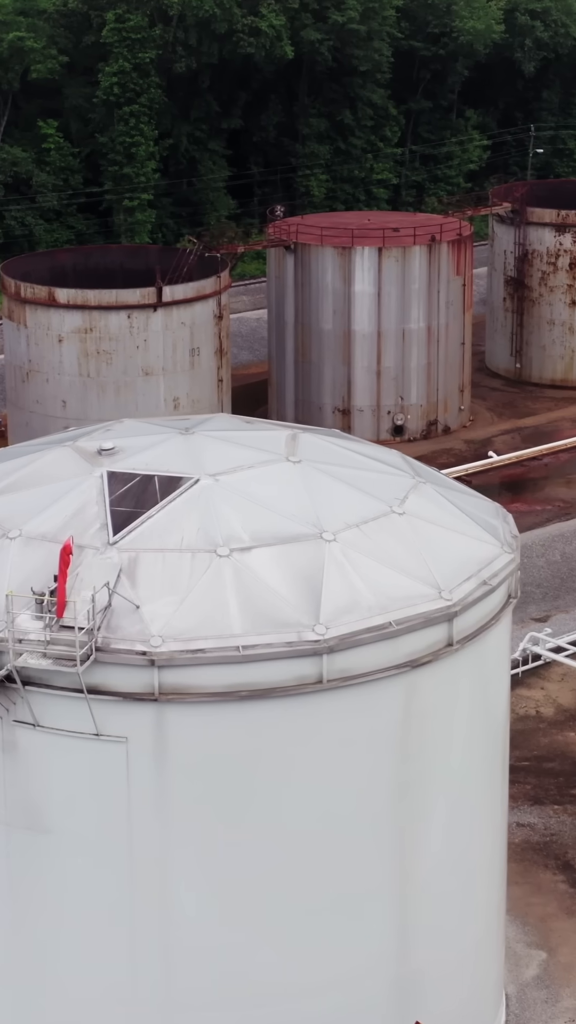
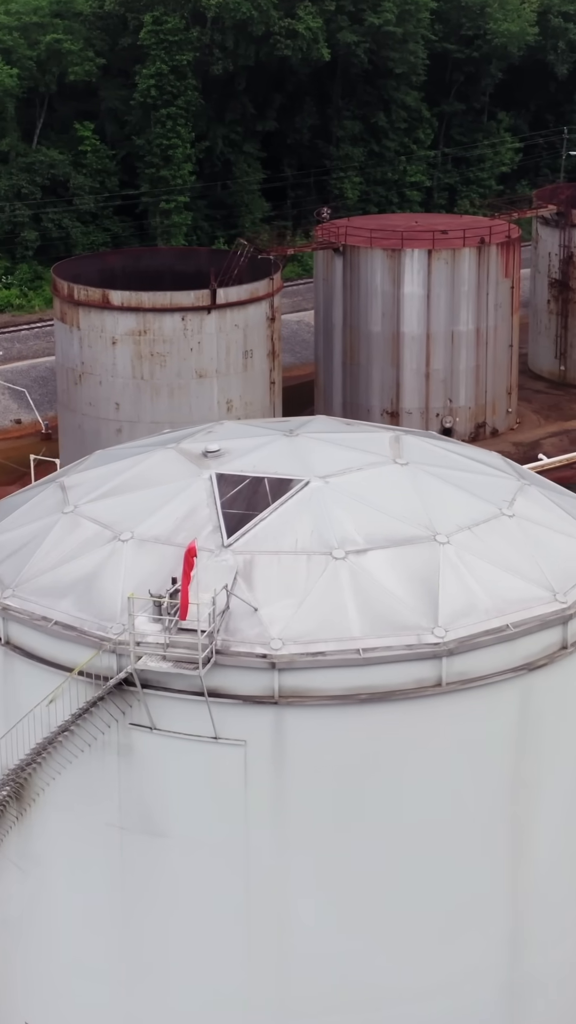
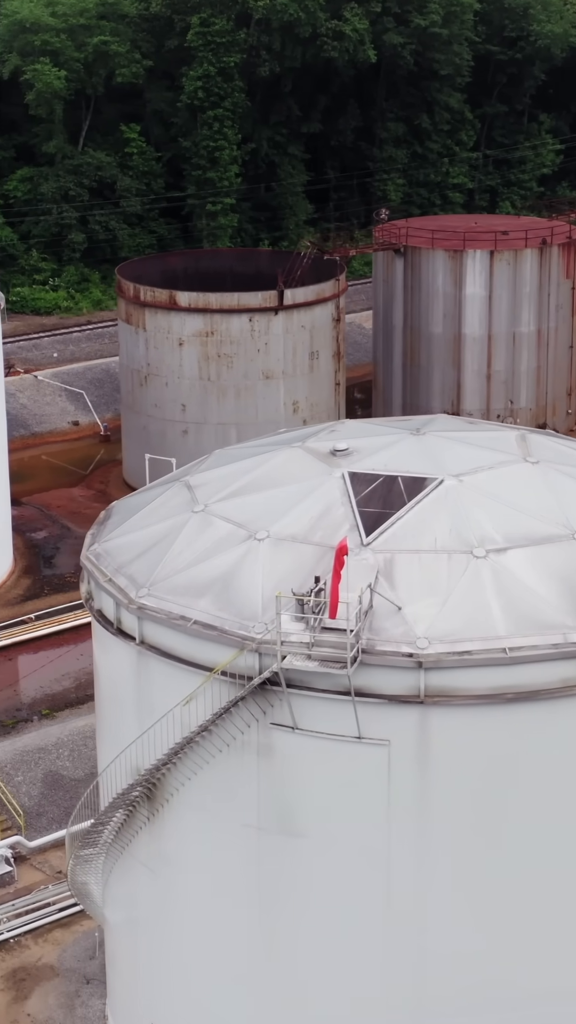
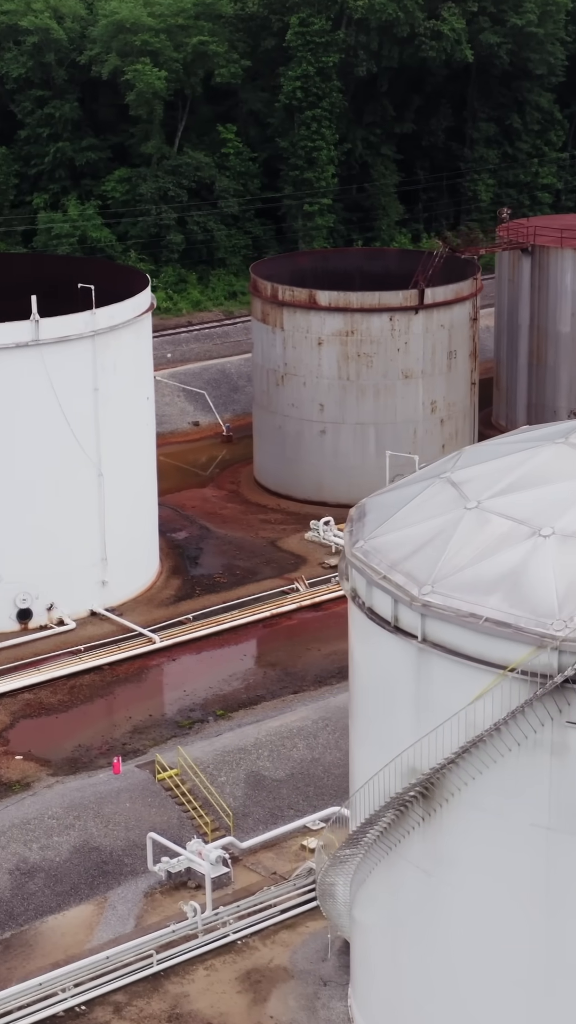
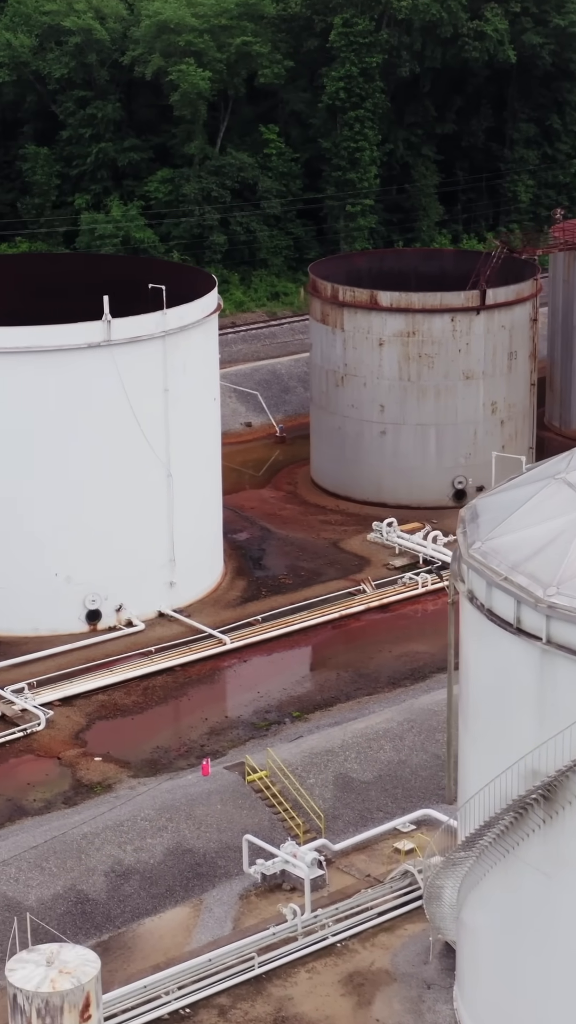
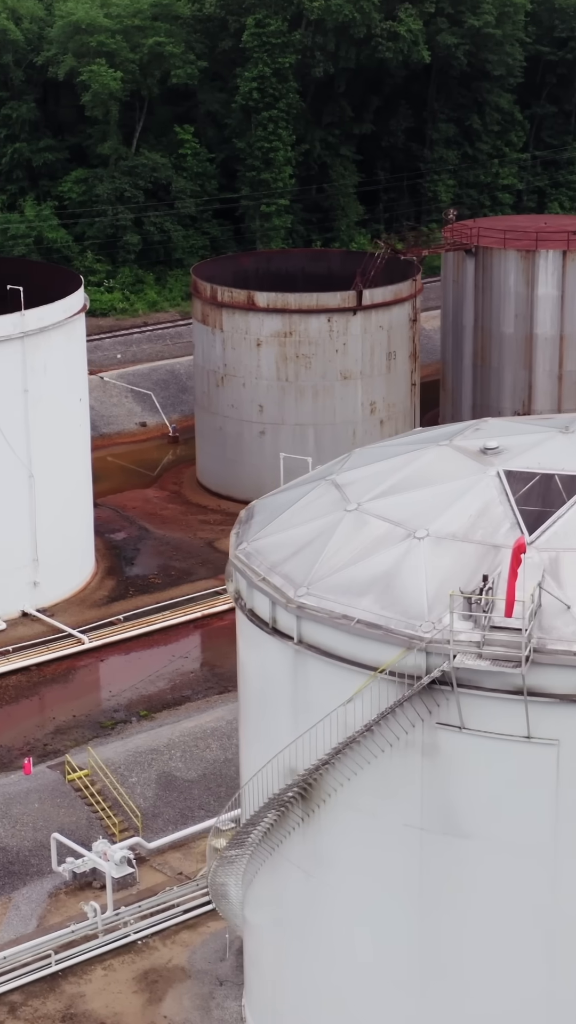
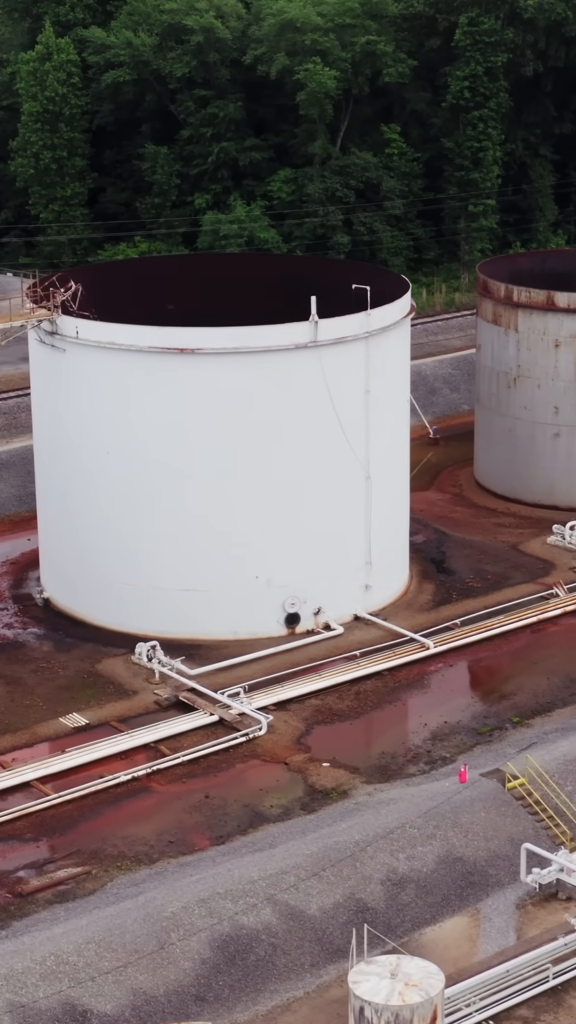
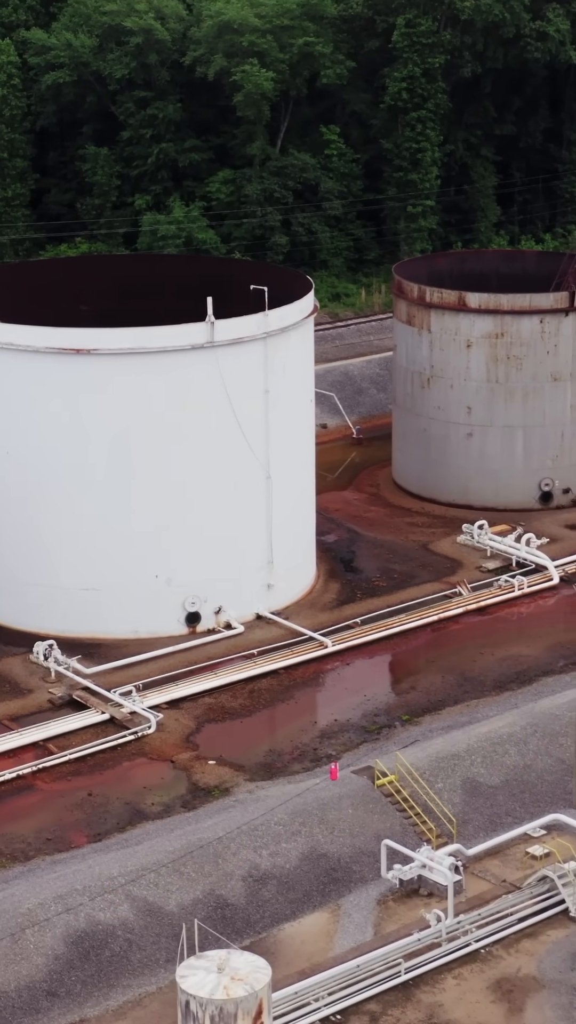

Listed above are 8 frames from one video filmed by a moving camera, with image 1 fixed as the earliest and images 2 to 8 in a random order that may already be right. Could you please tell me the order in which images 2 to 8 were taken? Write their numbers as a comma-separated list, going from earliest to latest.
2, 3, 6, 4, 5, 8, 7
